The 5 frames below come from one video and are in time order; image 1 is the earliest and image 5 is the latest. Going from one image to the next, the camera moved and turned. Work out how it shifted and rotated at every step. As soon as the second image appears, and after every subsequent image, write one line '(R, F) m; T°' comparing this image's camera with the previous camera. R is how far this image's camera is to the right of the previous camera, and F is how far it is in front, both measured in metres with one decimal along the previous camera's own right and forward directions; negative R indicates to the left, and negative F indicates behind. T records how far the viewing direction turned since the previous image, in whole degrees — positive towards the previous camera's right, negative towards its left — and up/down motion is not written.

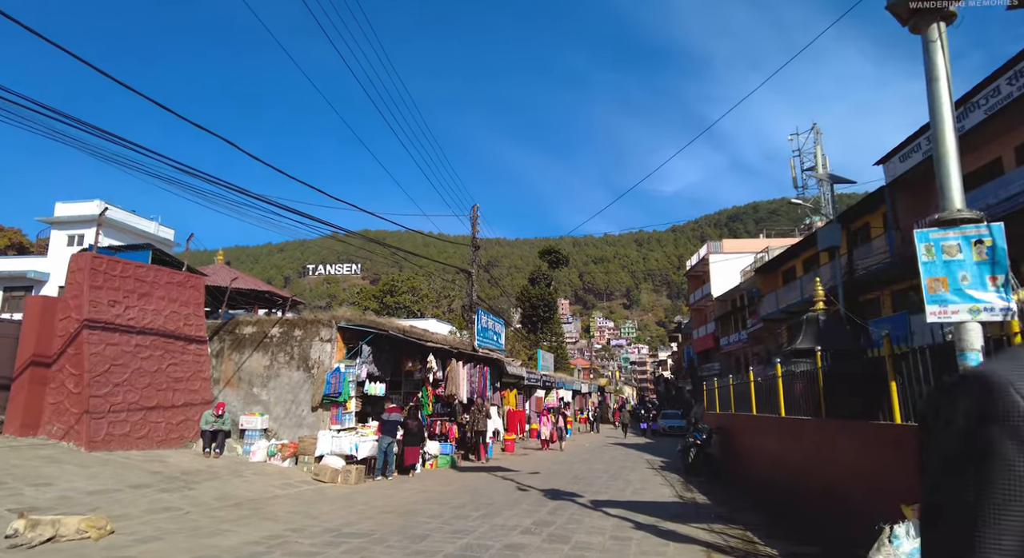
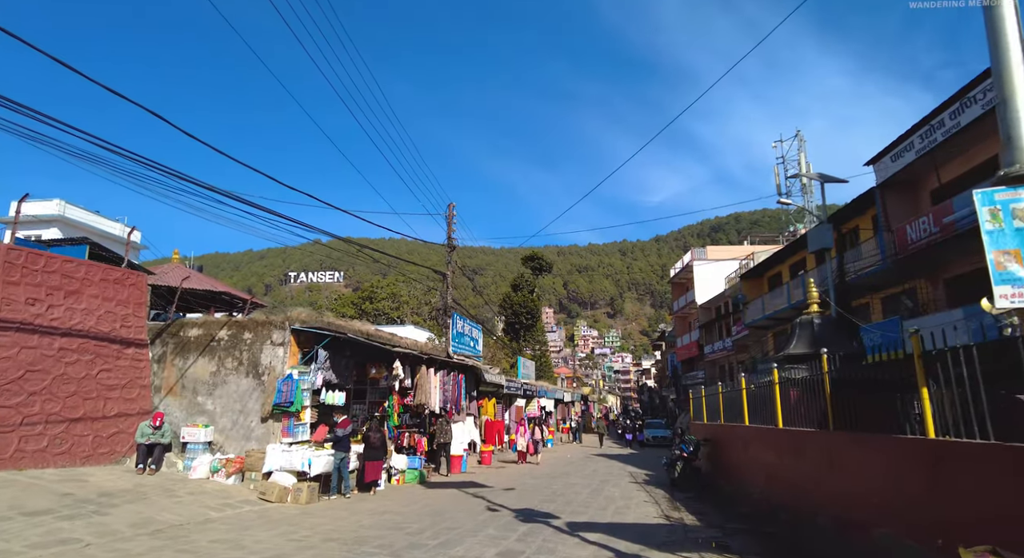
(+0.2, +1.0) m; +2°
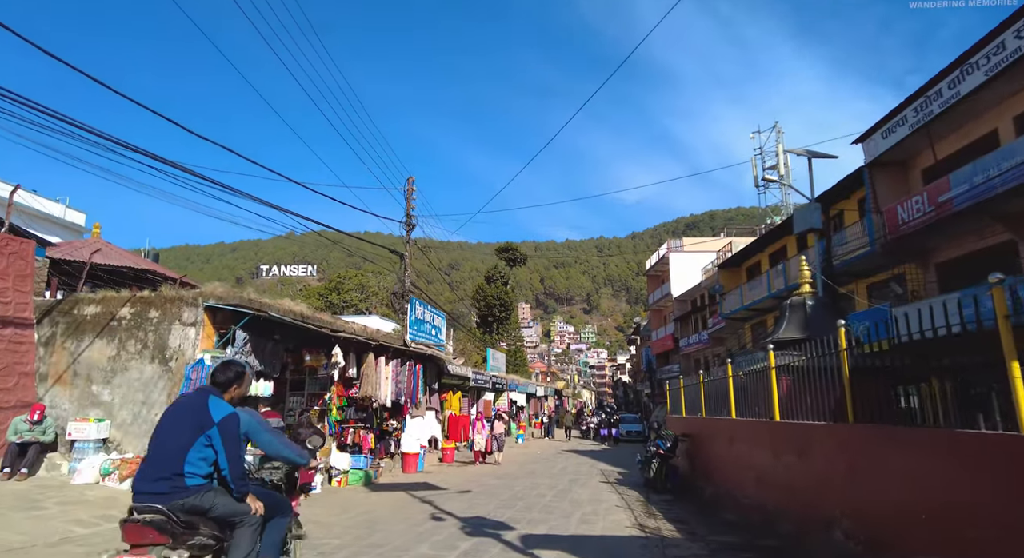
(+0.4, +1.5) m; +2°
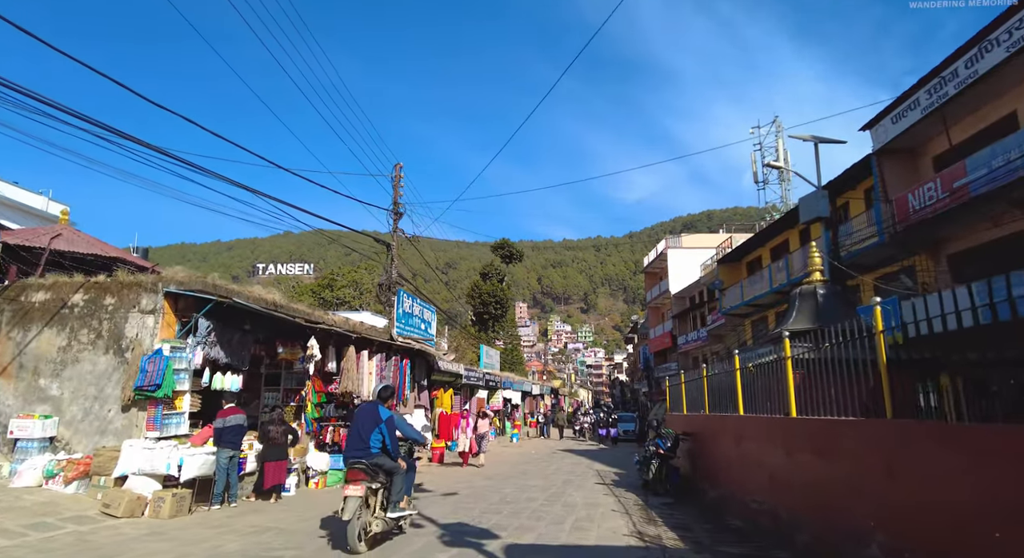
(+0.1, +0.8) m; 0°
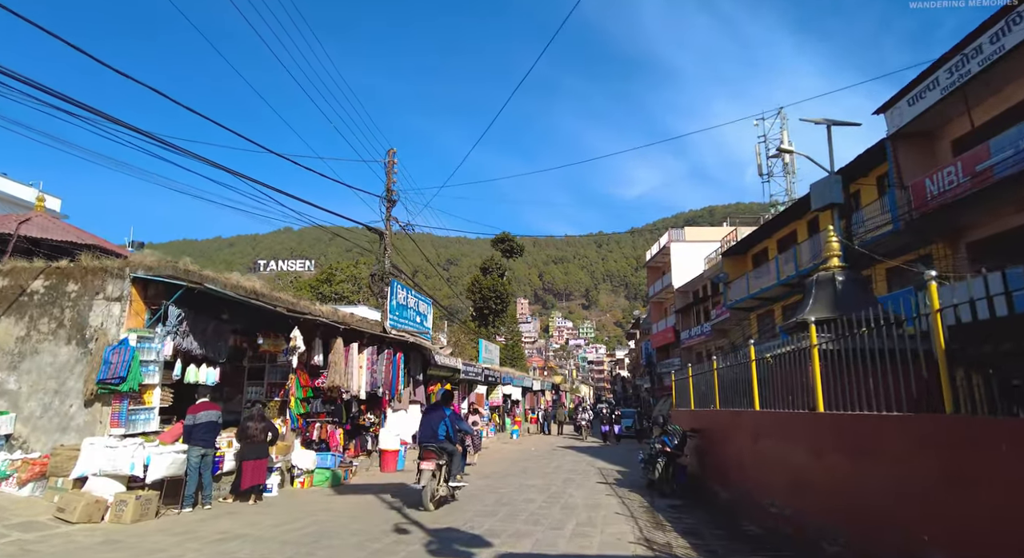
(+0.1, +0.7) m; 0°
